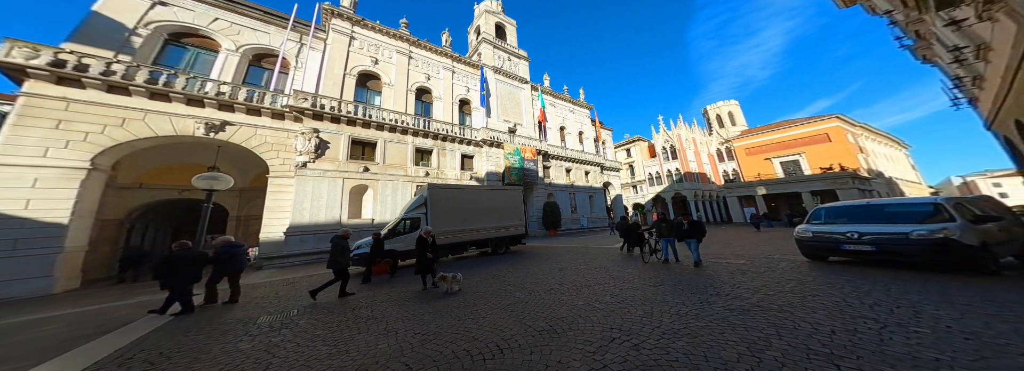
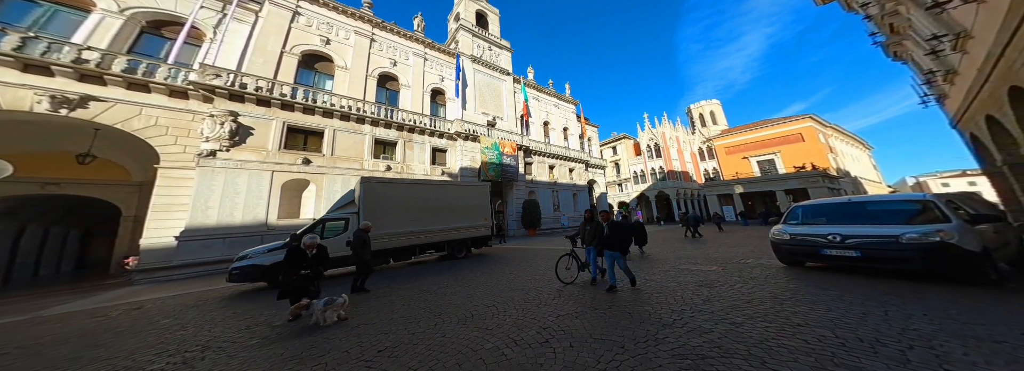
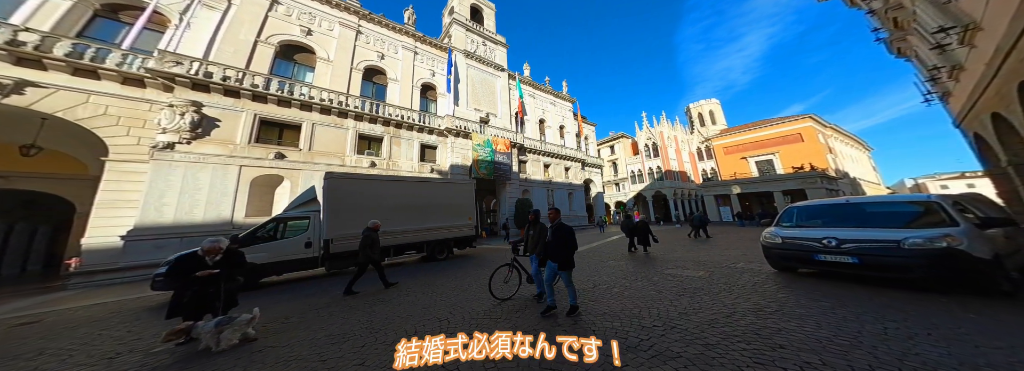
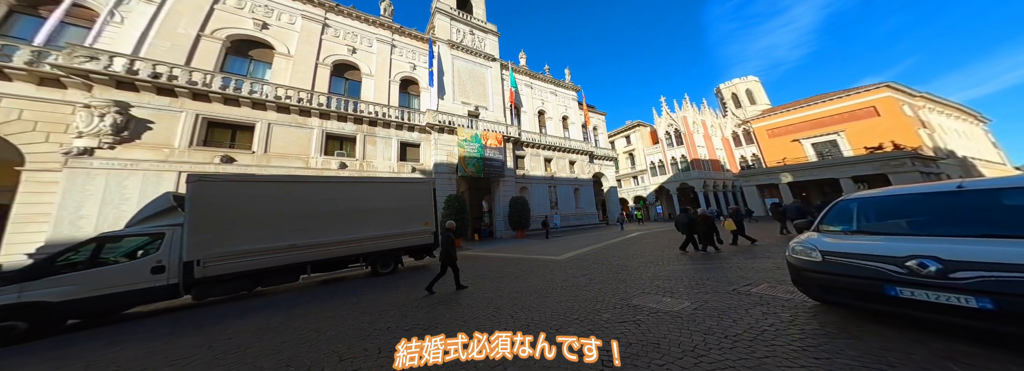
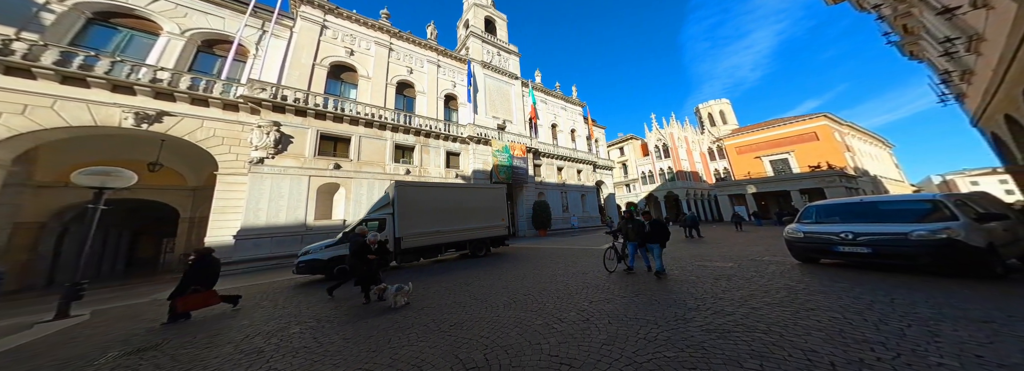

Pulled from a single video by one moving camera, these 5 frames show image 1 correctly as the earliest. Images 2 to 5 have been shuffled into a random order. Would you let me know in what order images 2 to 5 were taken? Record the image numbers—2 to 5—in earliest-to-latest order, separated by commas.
5, 2, 3, 4
